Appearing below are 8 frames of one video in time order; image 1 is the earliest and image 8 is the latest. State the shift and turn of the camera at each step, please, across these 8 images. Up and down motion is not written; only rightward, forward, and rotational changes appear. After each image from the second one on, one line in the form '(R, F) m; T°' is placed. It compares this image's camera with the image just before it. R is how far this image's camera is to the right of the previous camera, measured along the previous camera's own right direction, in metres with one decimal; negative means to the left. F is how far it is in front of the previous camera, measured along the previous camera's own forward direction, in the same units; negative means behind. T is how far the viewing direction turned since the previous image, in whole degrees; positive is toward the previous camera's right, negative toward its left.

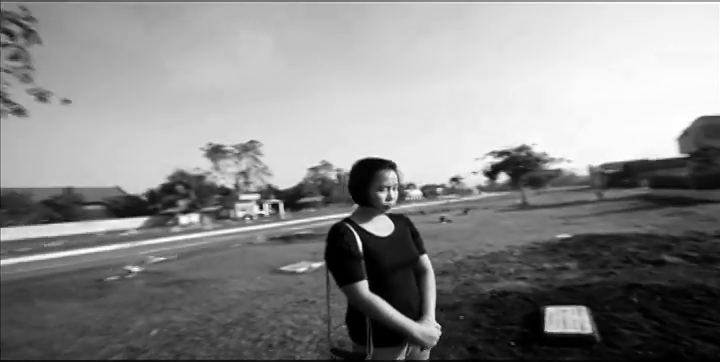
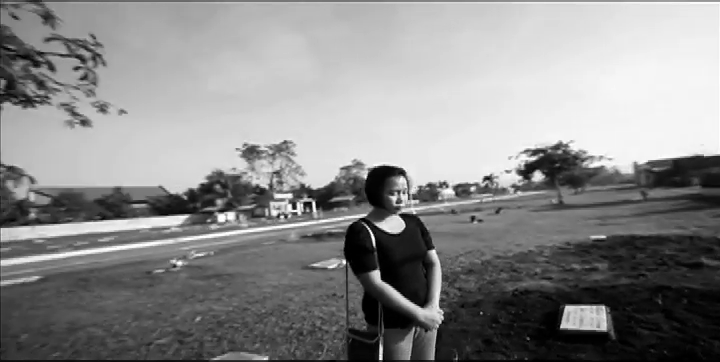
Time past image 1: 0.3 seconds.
(+0.1, -0.3) m; -5°
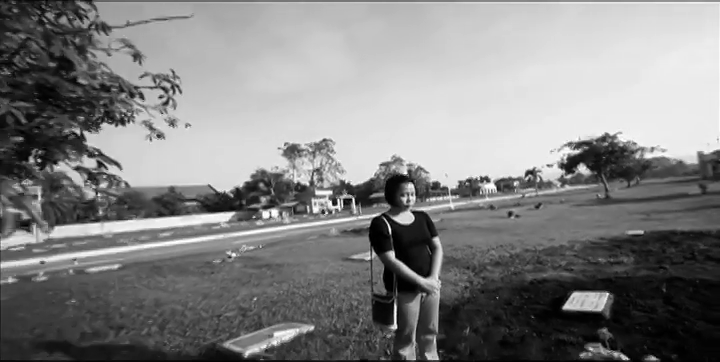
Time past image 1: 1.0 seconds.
(+0.1, -0.7) m; -6°
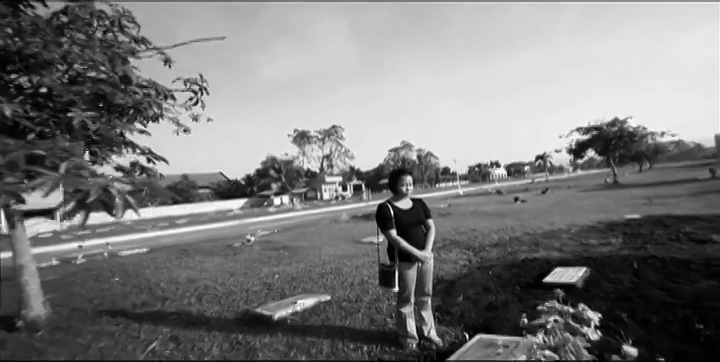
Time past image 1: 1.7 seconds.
(0.0, -0.6) m; -2°
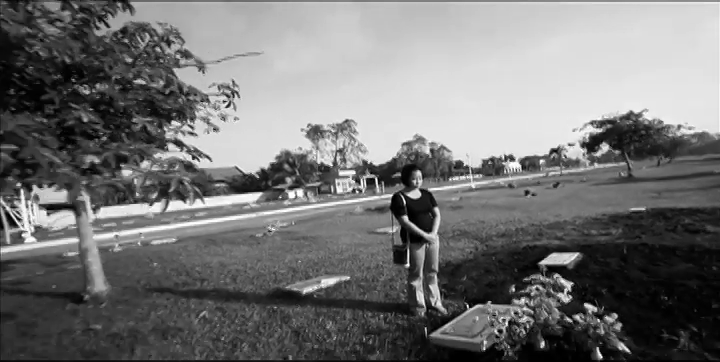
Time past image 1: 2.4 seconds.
(-0.1, -0.6) m; -2°
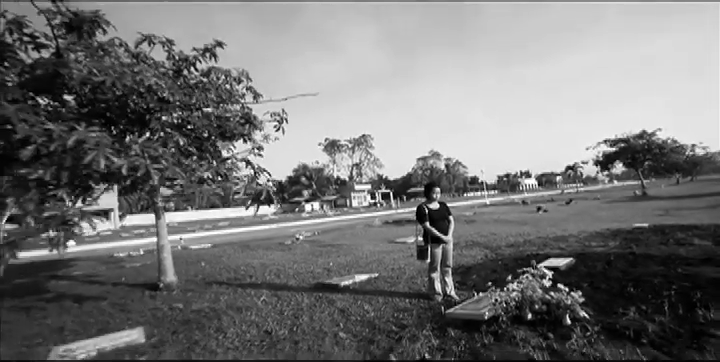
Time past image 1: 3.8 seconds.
(-0.2, -1.1) m; -2°
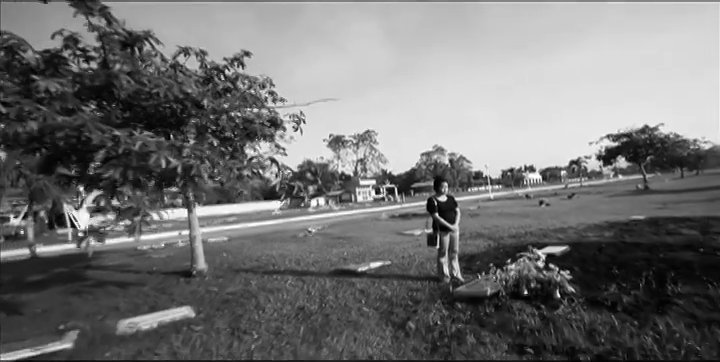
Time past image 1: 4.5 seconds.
(-0.2, -0.7) m; -1°
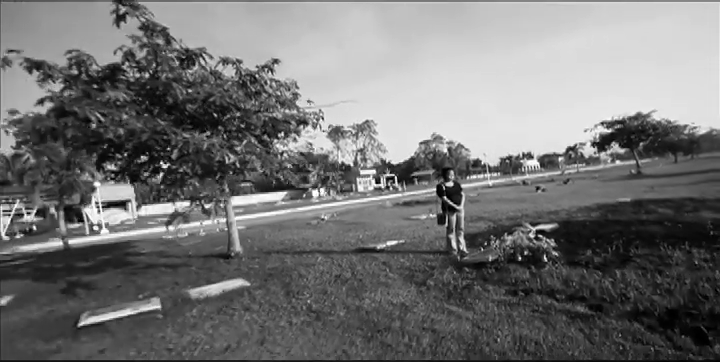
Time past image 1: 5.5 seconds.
(-0.4, -1.0) m; 0°
